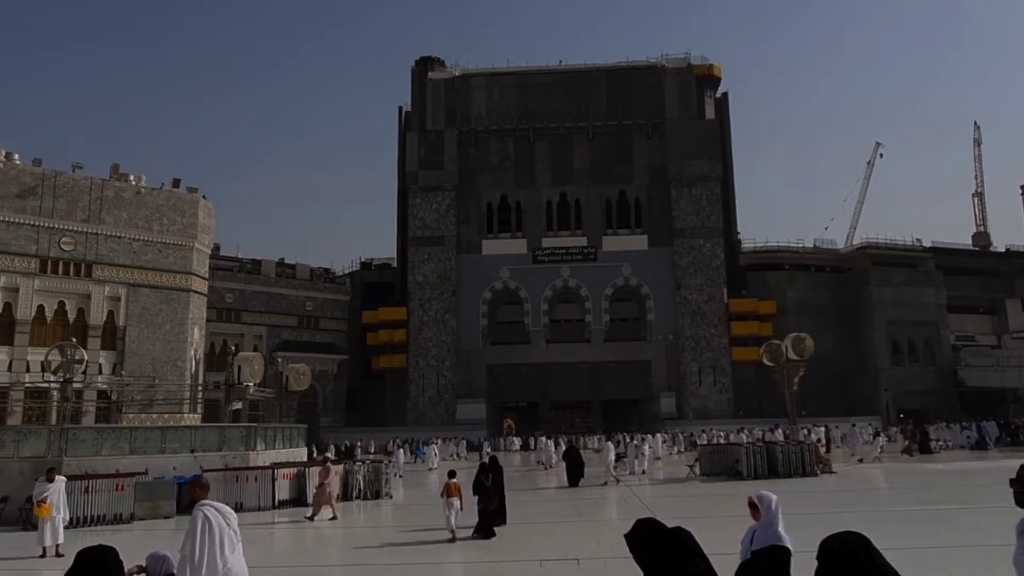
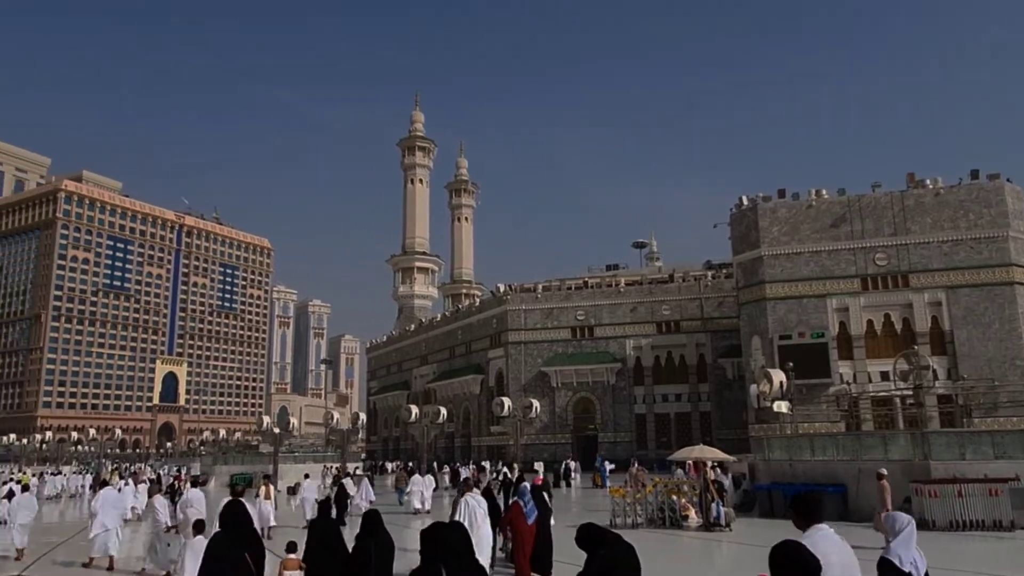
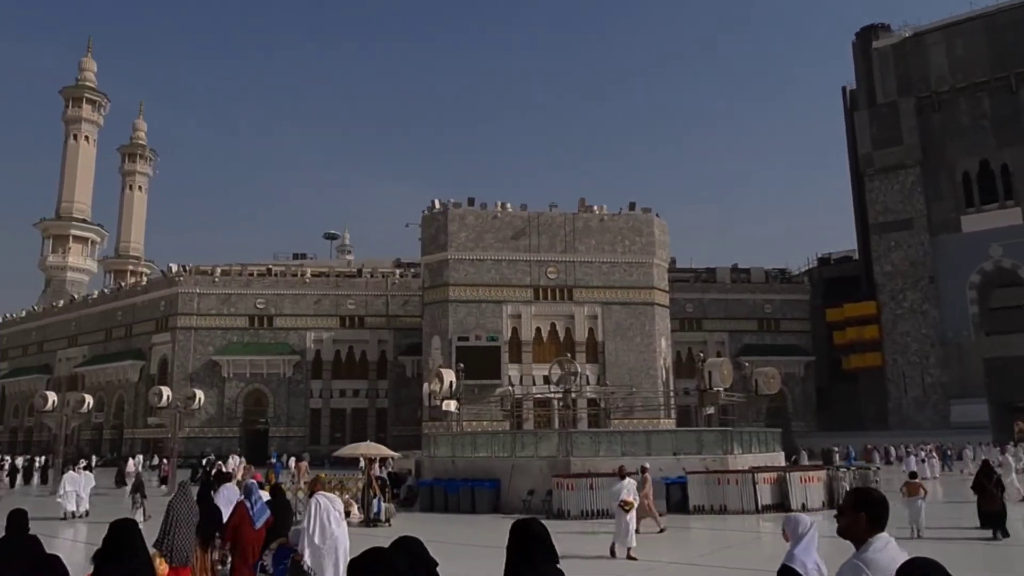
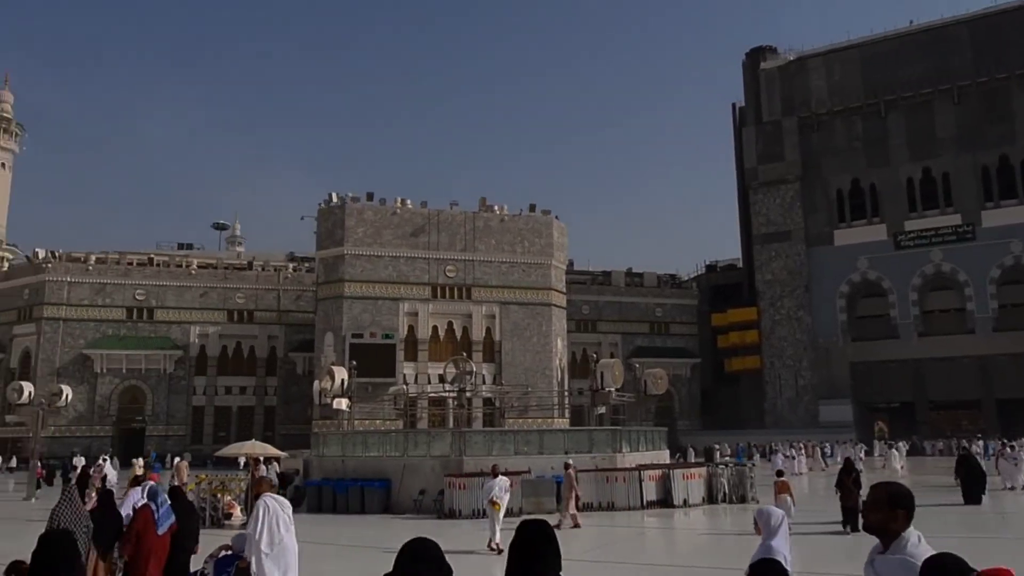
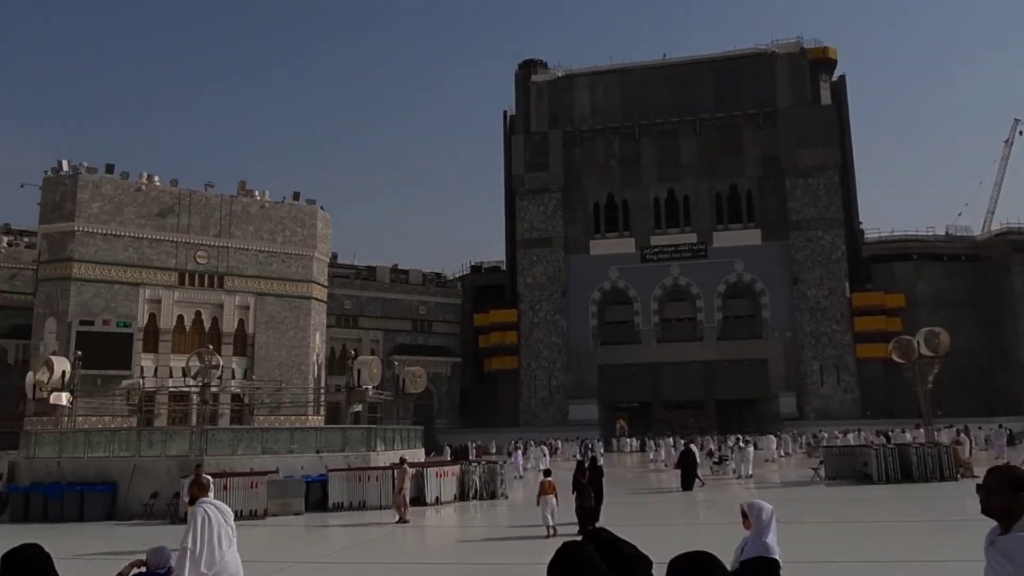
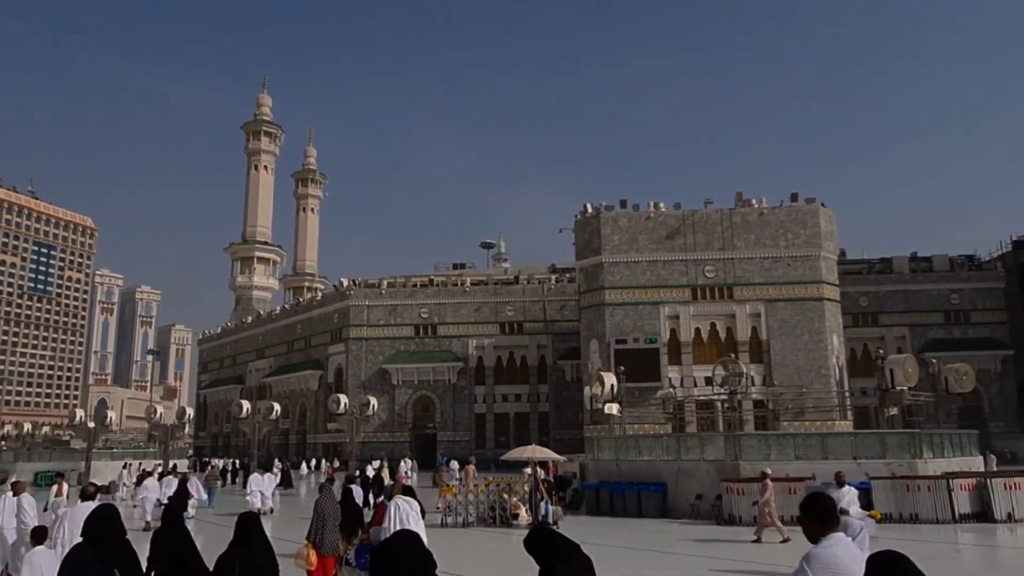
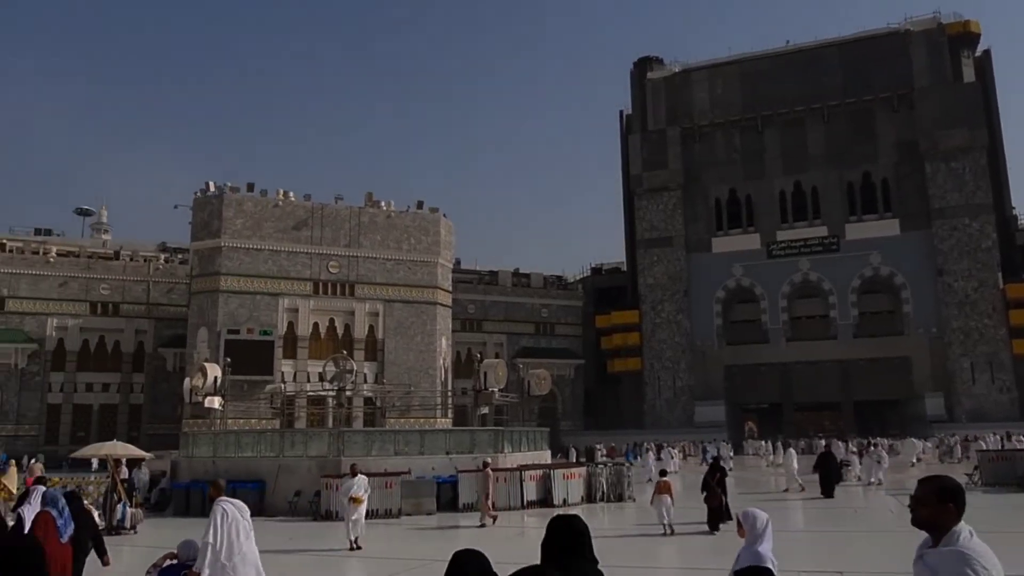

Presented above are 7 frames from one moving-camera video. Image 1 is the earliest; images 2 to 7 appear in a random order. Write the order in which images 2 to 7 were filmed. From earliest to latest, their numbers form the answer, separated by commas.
5, 7, 4, 3, 6, 2
